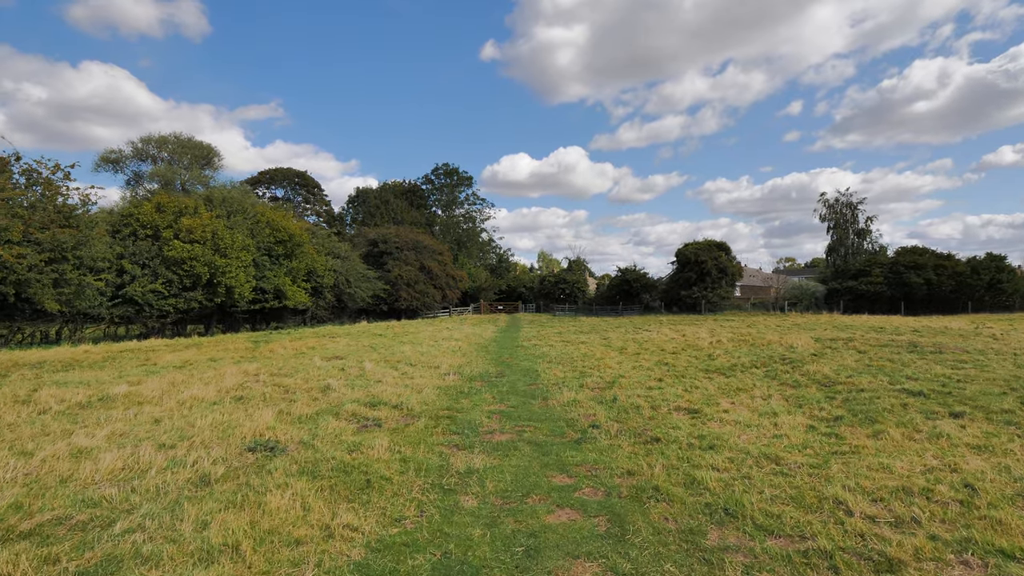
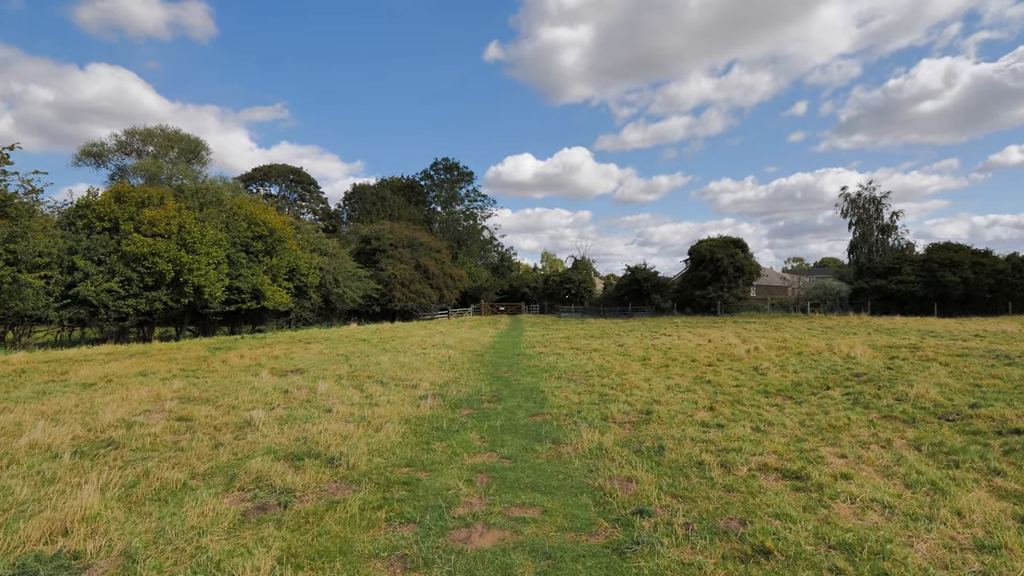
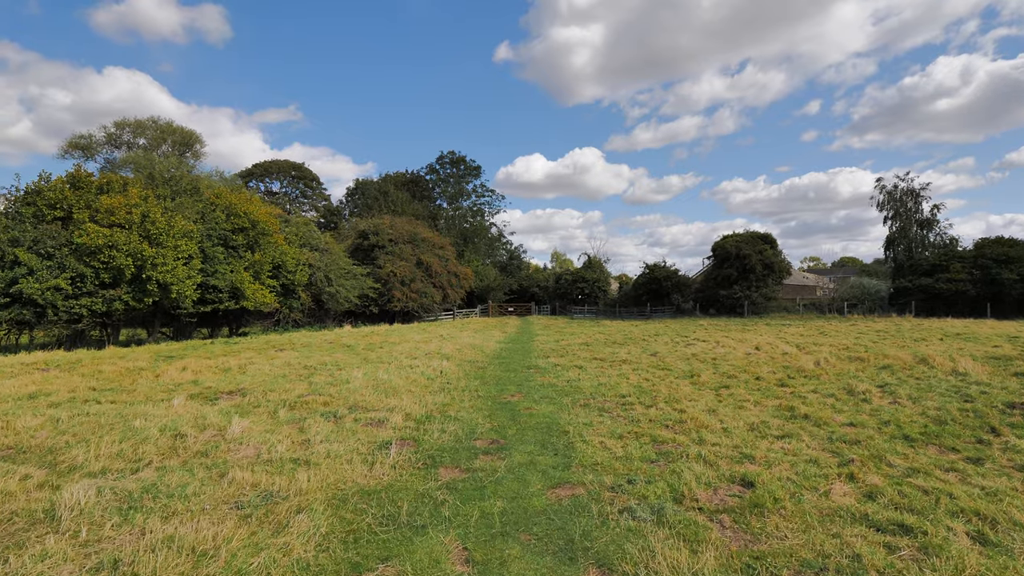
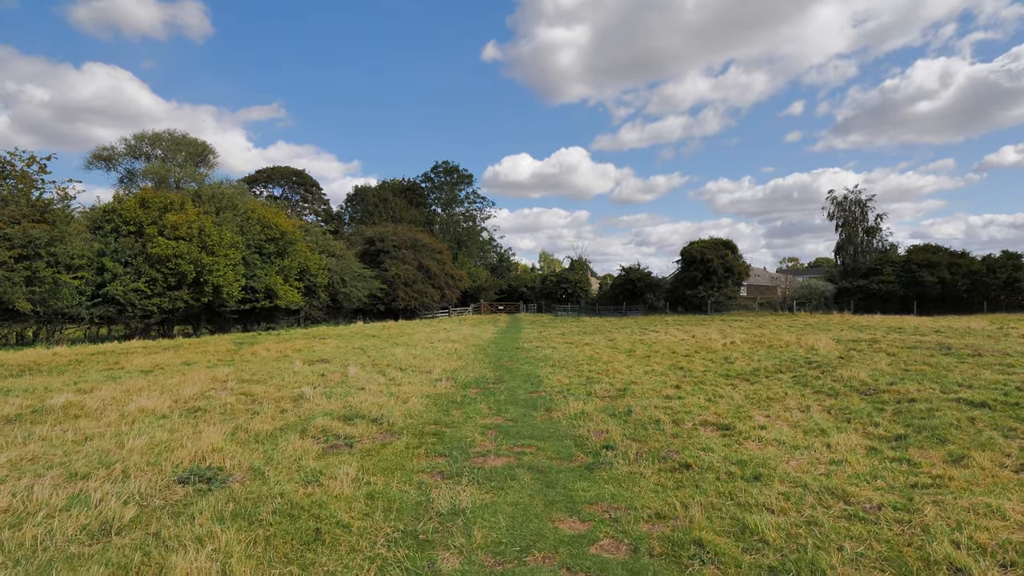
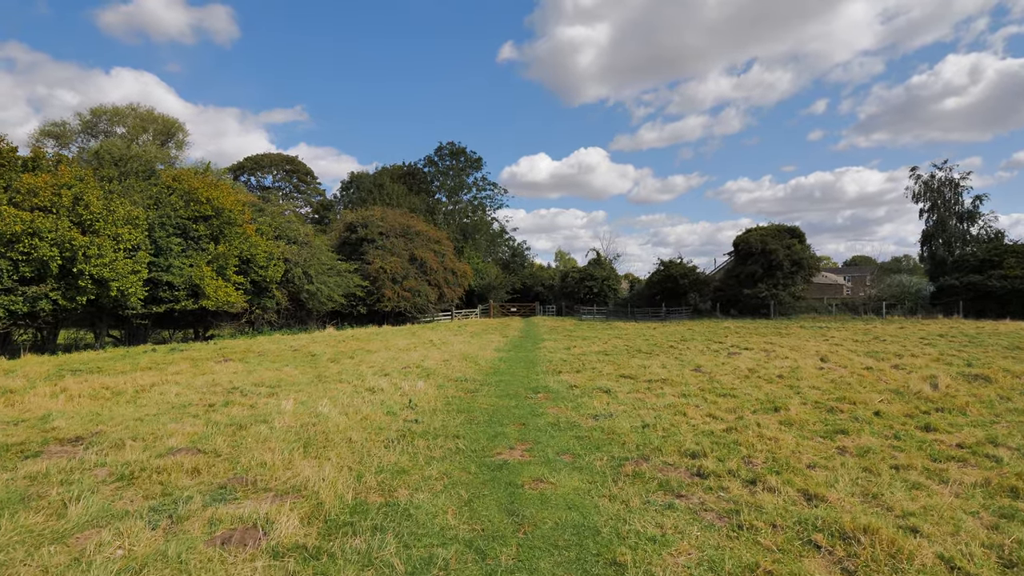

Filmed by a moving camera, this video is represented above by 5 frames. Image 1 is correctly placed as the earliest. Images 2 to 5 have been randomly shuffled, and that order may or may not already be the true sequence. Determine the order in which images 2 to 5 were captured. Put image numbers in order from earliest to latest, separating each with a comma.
4, 2, 3, 5
